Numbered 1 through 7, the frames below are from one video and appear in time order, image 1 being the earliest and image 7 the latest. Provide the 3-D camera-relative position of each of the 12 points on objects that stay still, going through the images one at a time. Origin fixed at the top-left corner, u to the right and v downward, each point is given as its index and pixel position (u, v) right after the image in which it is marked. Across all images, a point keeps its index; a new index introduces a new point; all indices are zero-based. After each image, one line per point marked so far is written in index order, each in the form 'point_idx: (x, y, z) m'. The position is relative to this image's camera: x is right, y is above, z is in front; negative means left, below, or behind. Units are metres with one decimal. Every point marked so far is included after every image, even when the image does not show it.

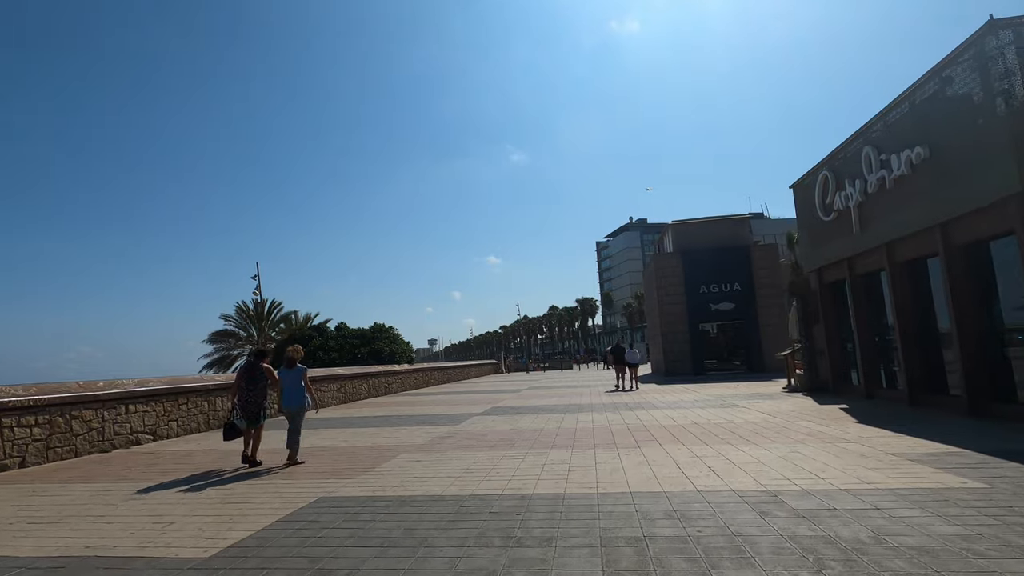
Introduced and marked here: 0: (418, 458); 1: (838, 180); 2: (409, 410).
0: (-1.2, -2.2, +7.7) m
1: (+6.7, +2.2, +12.3) m
2: (-2.7, -3.2, +15.7) m
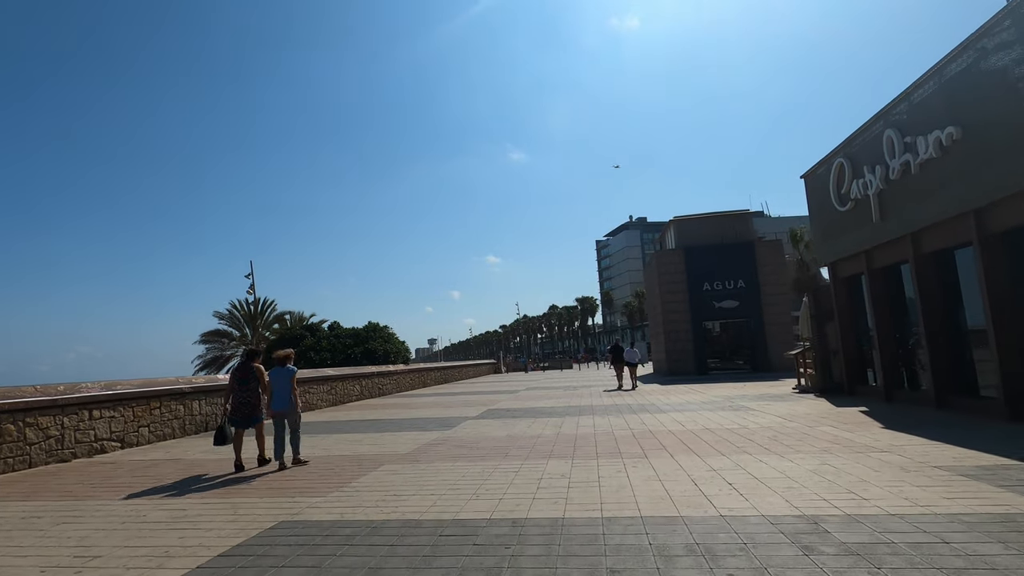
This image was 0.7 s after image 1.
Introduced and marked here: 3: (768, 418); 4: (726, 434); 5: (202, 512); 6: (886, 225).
0: (-1.3, -2.1, +6.9) m
1: (+6.6, +2.3, +11.5) m
2: (-2.8, -3.1, +14.9) m
3: (+4.3, -2.2, +10.2) m
4: (+3.0, -2.1, +8.5) m
5: (-2.7, -2.0, +5.3) m
6: (+6.7, +1.1, +10.7) m
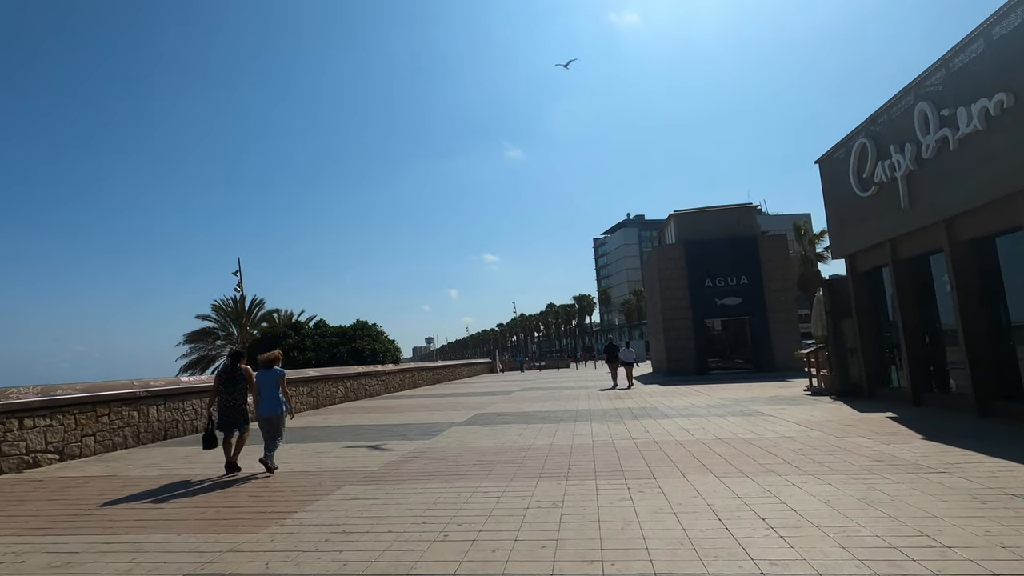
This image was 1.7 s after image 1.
0: (-1.4, -2.0, +5.8) m
1: (+6.4, +2.5, +10.5) m
2: (-3.0, -3.0, +13.8) m
3: (+4.2, -2.1, +9.2) m
4: (+2.9, -1.9, +7.5) m
5: (-2.9, -1.9, +4.1) m
6: (+6.5, +1.2, +9.6) m
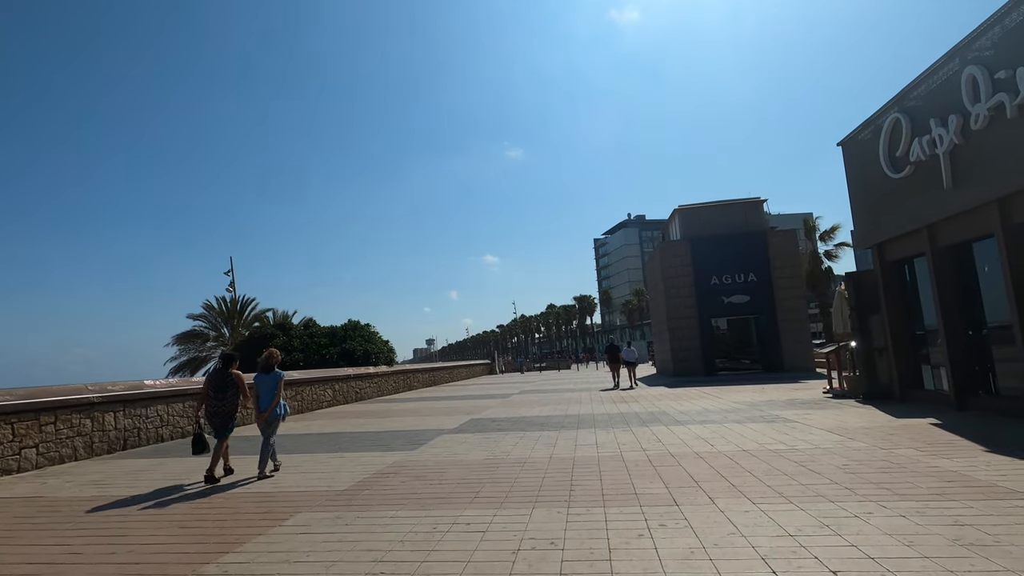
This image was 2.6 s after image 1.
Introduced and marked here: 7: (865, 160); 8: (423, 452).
0: (-1.5, -1.9, +4.7) m
1: (+6.3, +2.6, +9.4) m
2: (-3.0, -2.9, +12.8) m
3: (+4.1, -1.9, +8.1) m
4: (+2.8, -1.8, +6.4) m
5: (-2.9, -1.7, +3.1) m
6: (+6.4, +1.4, +8.6) m
7: (+6.7, +2.4, +11.4) m
8: (-1.2, -2.3, +8.3) m
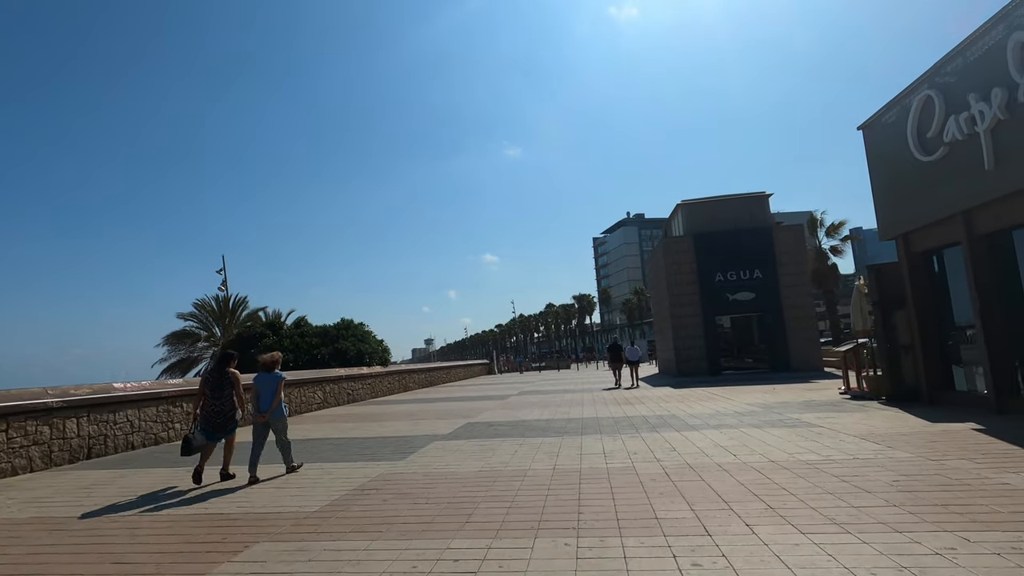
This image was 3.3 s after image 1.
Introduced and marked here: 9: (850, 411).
0: (-1.5, -1.8, +3.9) m
1: (+6.3, +2.7, +8.6) m
2: (-3.1, -2.8, +11.9) m
3: (+4.1, -1.8, +7.3) m
4: (+2.8, -1.7, +5.6) m
5: (-3.0, -1.6, +2.2) m
6: (+6.4, +1.5, +7.8) m
7: (+6.6, +2.5, +10.6) m
8: (-1.2, -2.2, +7.5) m
9: (+5.6, -2.1, +10.1) m
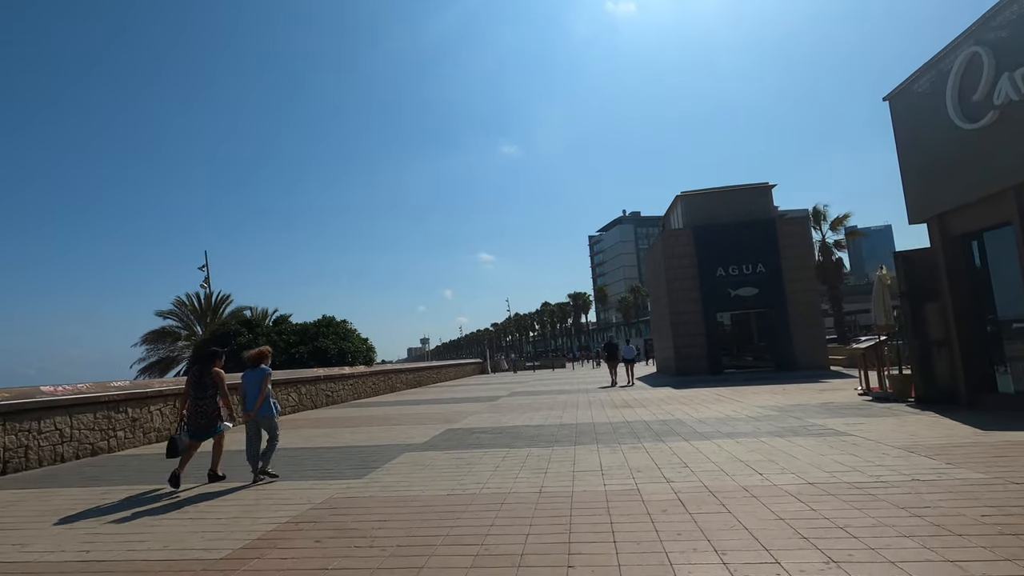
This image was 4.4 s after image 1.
0: (-1.7, -1.6, +2.6) m
1: (+6.1, +2.9, +7.4) m
2: (-3.3, -2.6, +10.7) m
3: (+3.8, -1.7, +6.1) m
4: (+2.6, -1.5, +4.4) m
5: (-3.1, -1.5, +1.0) m
6: (+6.1, +1.7, +6.6) m
7: (+6.4, +2.7, +9.4) m
8: (-1.5, -2.0, +6.2) m
9: (+5.4, -1.9, +8.9) m
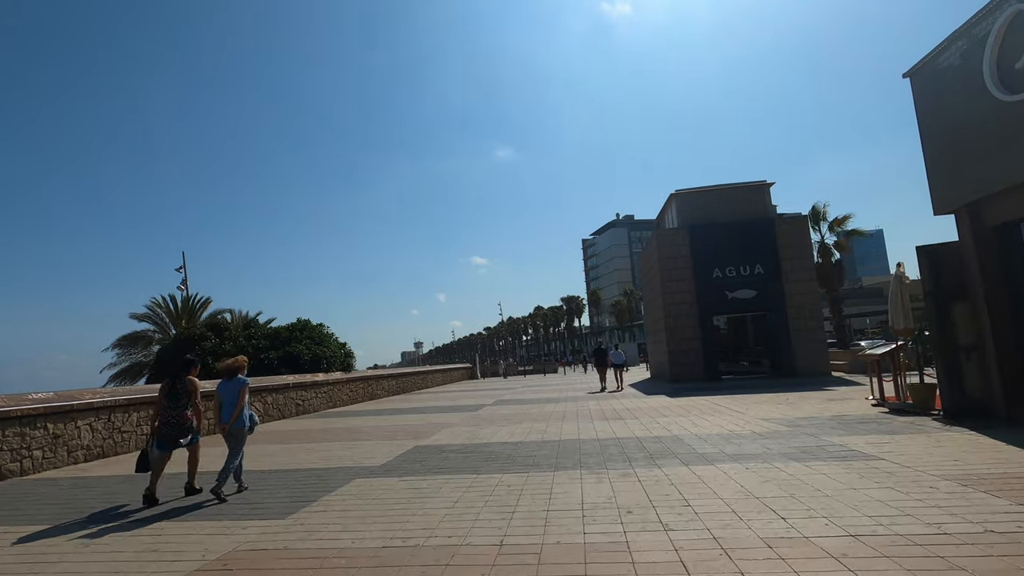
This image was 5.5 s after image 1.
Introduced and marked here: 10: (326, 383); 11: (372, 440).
0: (-2.0, -1.5, +1.4) m
1: (+5.7, +2.9, +6.3) m
2: (-3.7, -2.6, +9.4) m
3: (+3.5, -1.6, +4.9) m
4: (+2.3, -1.5, +3.2) m
5: (-3.4, -1.4, -0.2) m
6: (+5.8, +1.7, +5.4) m
7: (+6.0, +2.7, +8.3) m
8: (-1.8, -2.0, +5.0) m
9: (+5.1, -1.9, +7.7) m
10: (-5.9, -3.1, +19.5) m
11: (-2.4, -2.6, +10.4) m
